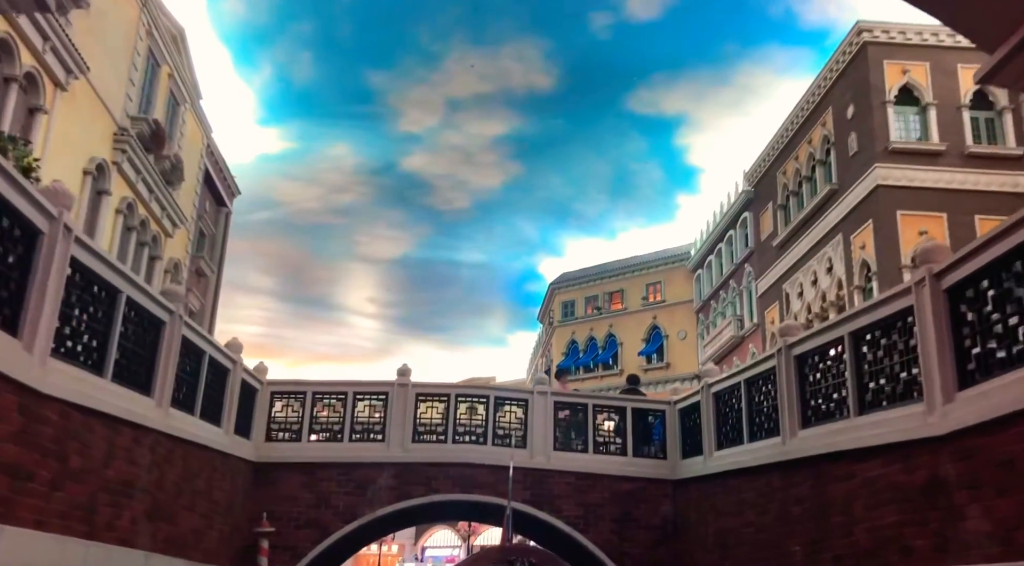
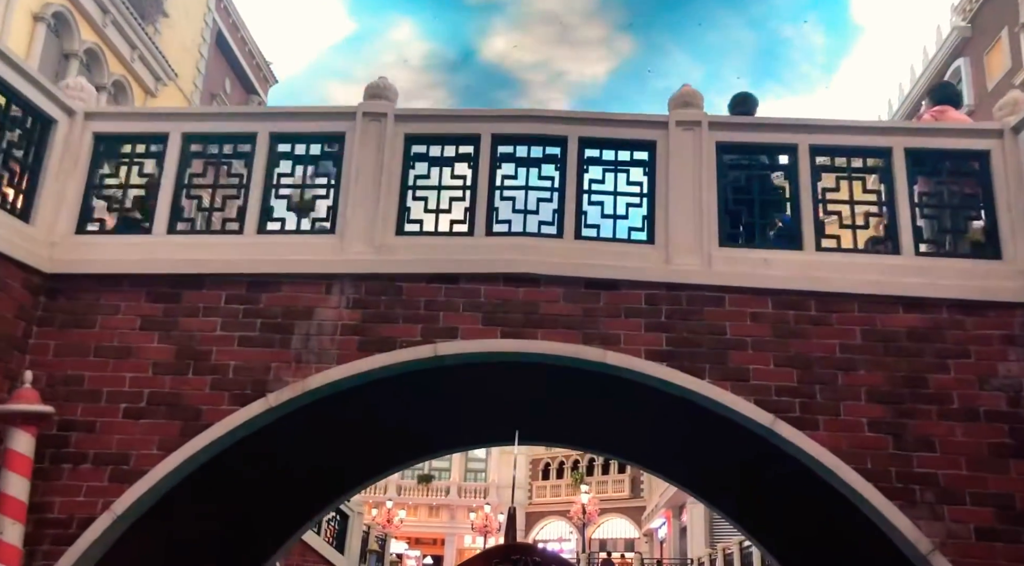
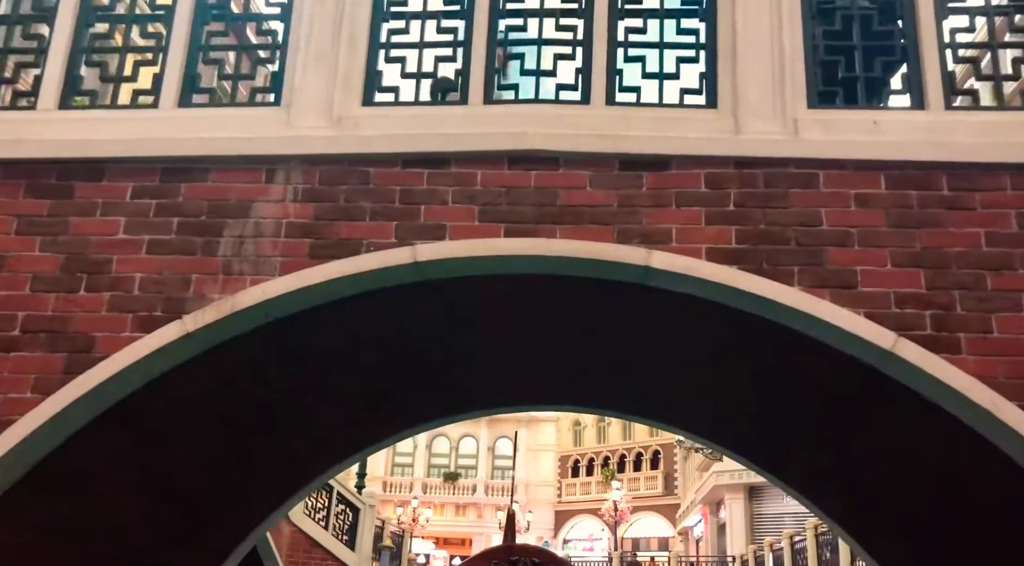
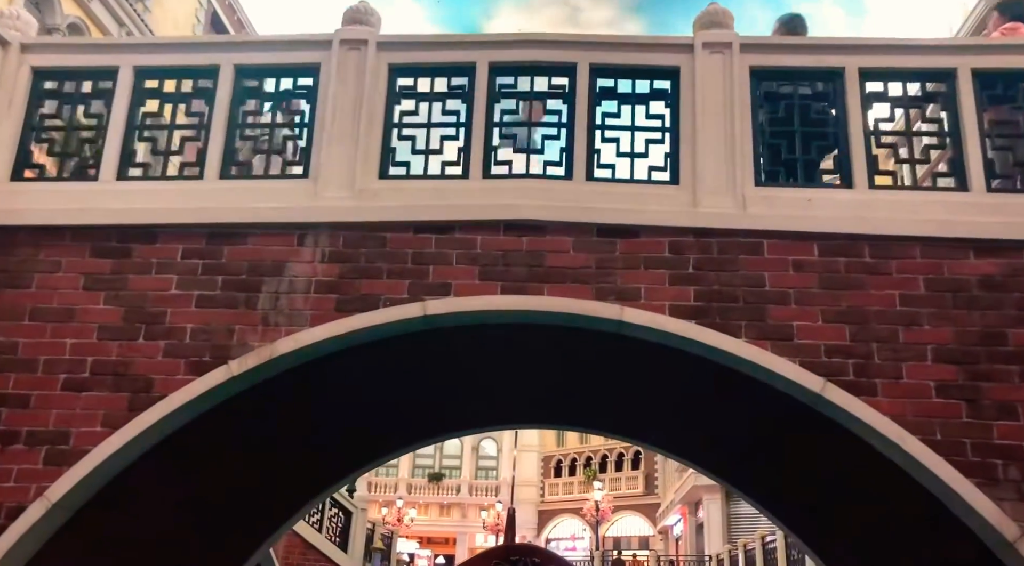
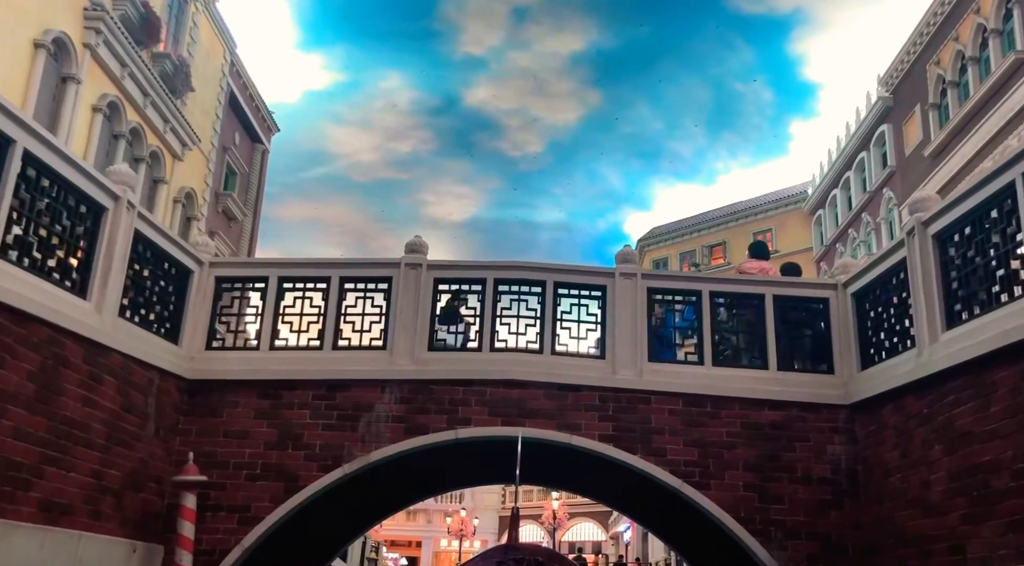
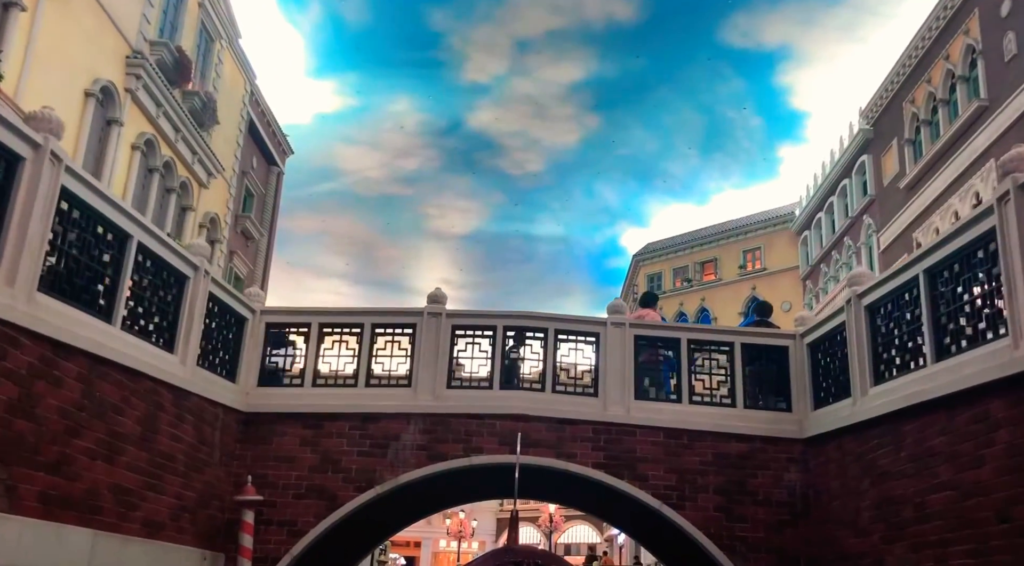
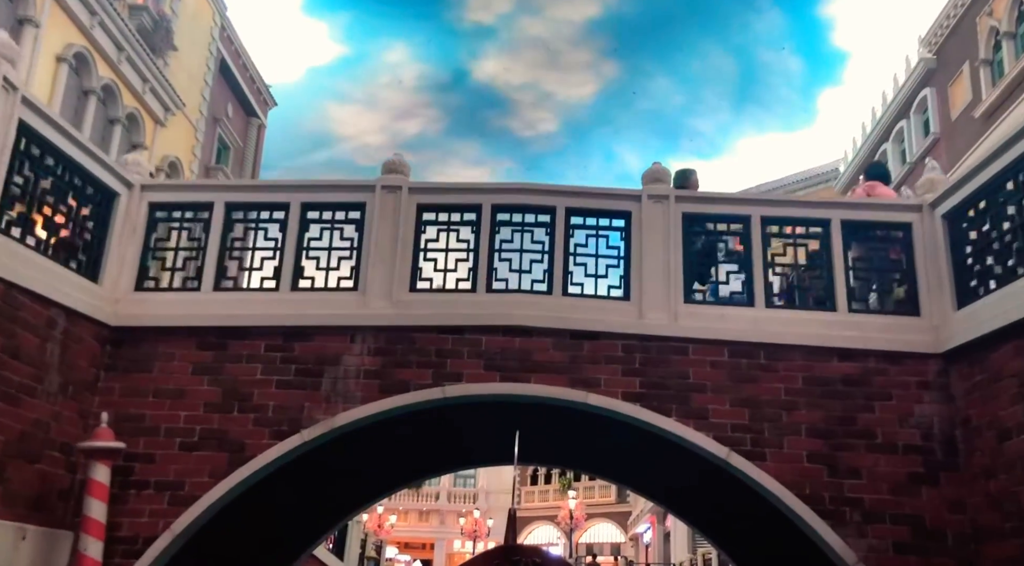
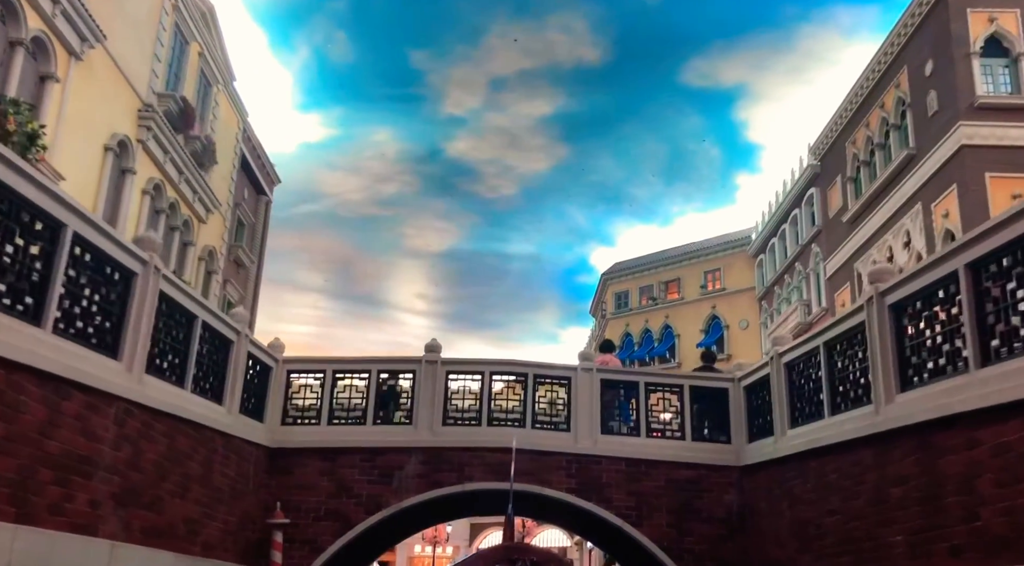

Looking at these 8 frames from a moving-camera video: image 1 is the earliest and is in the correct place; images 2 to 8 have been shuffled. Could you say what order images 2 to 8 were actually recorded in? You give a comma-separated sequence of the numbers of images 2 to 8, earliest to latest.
8, 6, 5, 7, 2, 4, 3
